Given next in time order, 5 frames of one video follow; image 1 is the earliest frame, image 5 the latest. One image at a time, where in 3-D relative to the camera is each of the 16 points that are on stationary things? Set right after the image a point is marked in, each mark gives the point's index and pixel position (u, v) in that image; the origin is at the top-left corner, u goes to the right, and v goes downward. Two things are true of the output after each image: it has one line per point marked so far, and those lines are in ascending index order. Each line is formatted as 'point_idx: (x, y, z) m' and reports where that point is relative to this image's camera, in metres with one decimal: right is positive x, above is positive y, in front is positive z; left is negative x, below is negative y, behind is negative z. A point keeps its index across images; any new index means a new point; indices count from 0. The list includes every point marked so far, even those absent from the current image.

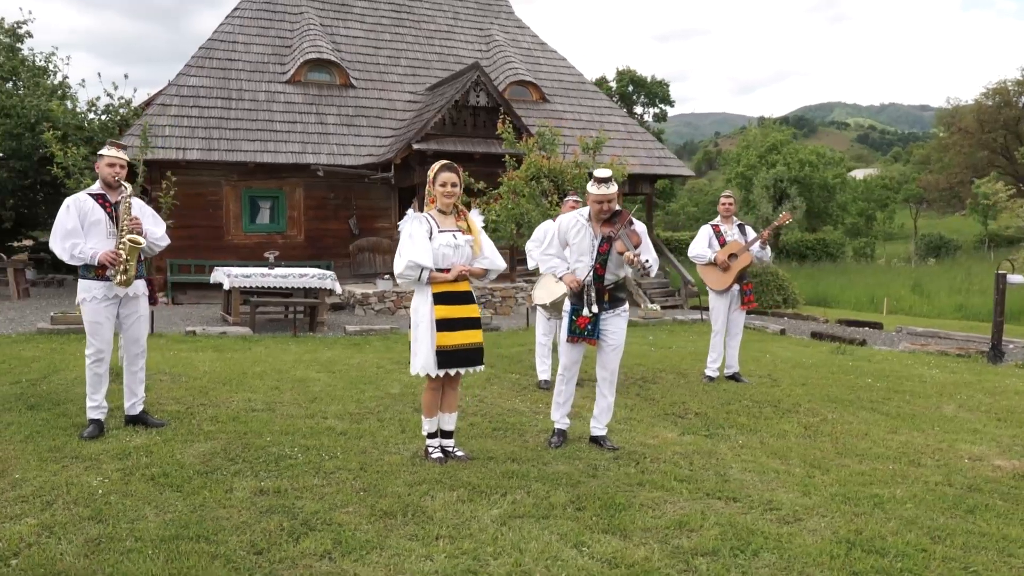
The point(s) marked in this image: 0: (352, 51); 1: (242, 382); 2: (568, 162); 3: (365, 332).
0: (-3.5, +5.3, +16.8) m
1: (-2.3, -0.8, +6.4) m
2: (+0.7, +1.6, +9.5) m
3: (-2.1, -0.6, +11.1) m
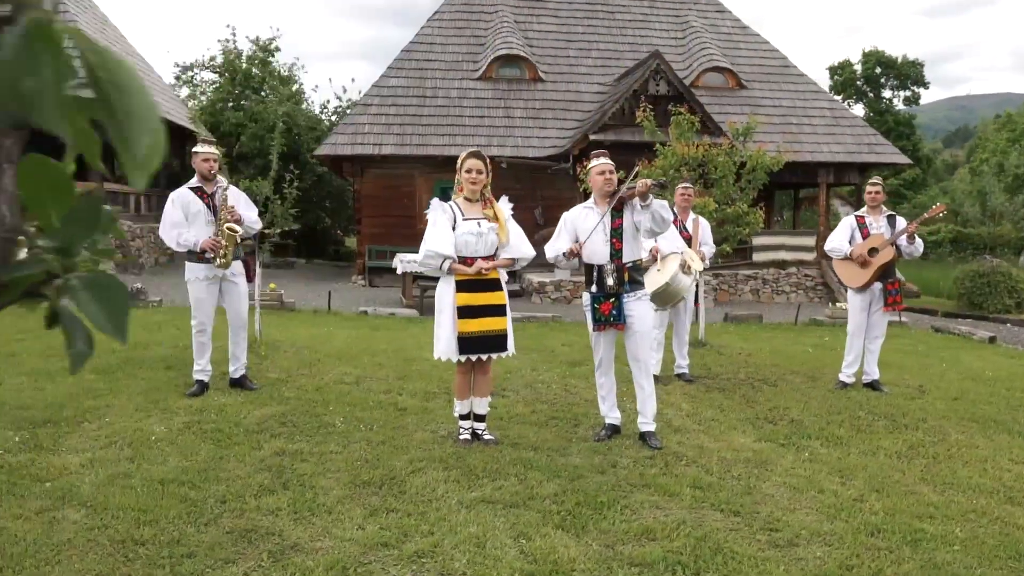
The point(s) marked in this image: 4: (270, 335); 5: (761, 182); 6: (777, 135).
0: (+0.7, +5.5, +17.1) m
1: (-1.4, -0.6, +7.0) m
2: (+2.4, +1.6, +9.0) m
3: (+0.2, -0.5, +11.4) m
4: (-2.5, -0.5, +7.8) m
5: (+3.0, +1.3, +9.0) m
6: (+5.6, +3.3, +16.0) m
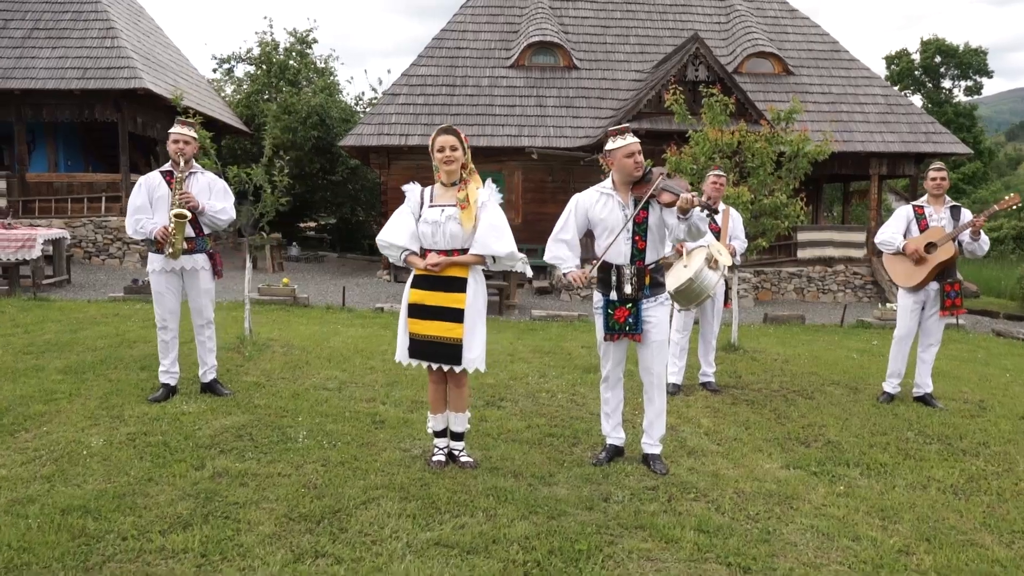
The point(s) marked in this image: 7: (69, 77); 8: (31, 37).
0: (+1.5, +5.6, +16.4) m
1: (-1.4, -0.6, +6.4) m
2: (+2.6, +1.7, +8.2) m
3: (+0.5, -0.4, +10.8) m
4: (-2.4, -0.4, +7.3) m
5: (+3.2, +1.3, +8.2) m
6: (+6.2, +3.3, +15.0) m
7: (-8.1, +3.8, +13.7) m
8: (-9.3, +4.9, +14.6) m
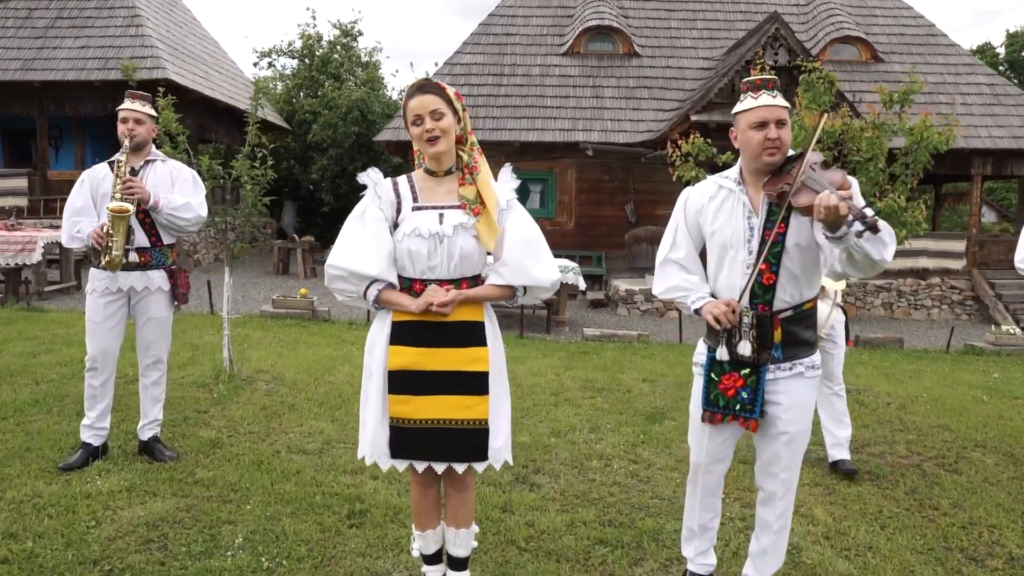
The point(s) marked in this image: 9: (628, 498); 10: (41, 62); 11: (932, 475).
0: (+2.5, +5.4, +14.9) m
1: (-1.1, -0.7, +5.1) m
2: (+3.1, +1.4, +6.6) m
3: (+1.1, -0.6, +9.3) m
4: (-2.1, -0.6, +6.0) m
5: (+3.6, +1.0, +6.6) m
6: (+7.1, +3.0, +13.1) m
7: (-7.2, +3.7, +12.8) m
8: (-8.4, +4.8, +13.8) m
9: (+0.6, -1.0, +3.8) m
10: (-8.1, +3.9, +13.0) m
11: (+2.5, -1.1, +4.5) m
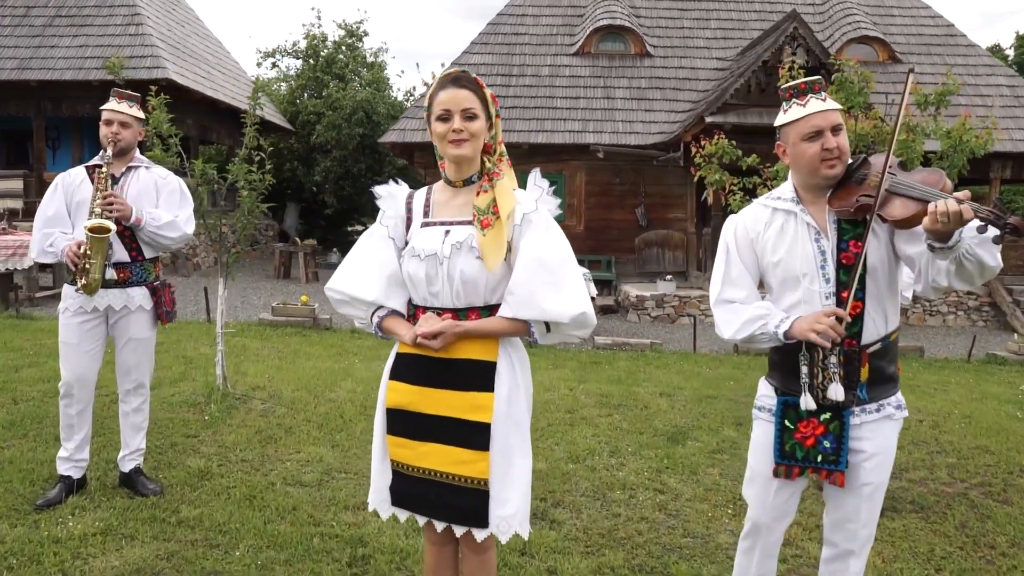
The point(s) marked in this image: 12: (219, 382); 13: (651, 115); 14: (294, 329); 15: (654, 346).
0: (+2.7, +5.3, +14.5) m
1: (-1.0, -0.8, +4.8) m
2: (+3.2, +1.3, +6.2) m
3: (+1.2, -0.7, +8.9) m
4: (-2.0, -0.7, +5.7) m
5: (+3.7, +0.9, +6.2) m
6: (+7.3, +2.9, +12.7) m
7: (-7.0, +3.7, +12.5) m
8: (-8.2, +4.7, +13.5) m
9: (+0.7, -1.1, +3.4) m
10: (-8.0, +3.8, +12.7) m
11: (+2.6, -1.2, +4.2) m
12: (-2.0, -0.6, +5.1) m
13: (+2.3, +2.9, +12.7) m
14: (-2.4, -0.5, +8.4) m
15: (+1.7, -0.7, +9.1) m
